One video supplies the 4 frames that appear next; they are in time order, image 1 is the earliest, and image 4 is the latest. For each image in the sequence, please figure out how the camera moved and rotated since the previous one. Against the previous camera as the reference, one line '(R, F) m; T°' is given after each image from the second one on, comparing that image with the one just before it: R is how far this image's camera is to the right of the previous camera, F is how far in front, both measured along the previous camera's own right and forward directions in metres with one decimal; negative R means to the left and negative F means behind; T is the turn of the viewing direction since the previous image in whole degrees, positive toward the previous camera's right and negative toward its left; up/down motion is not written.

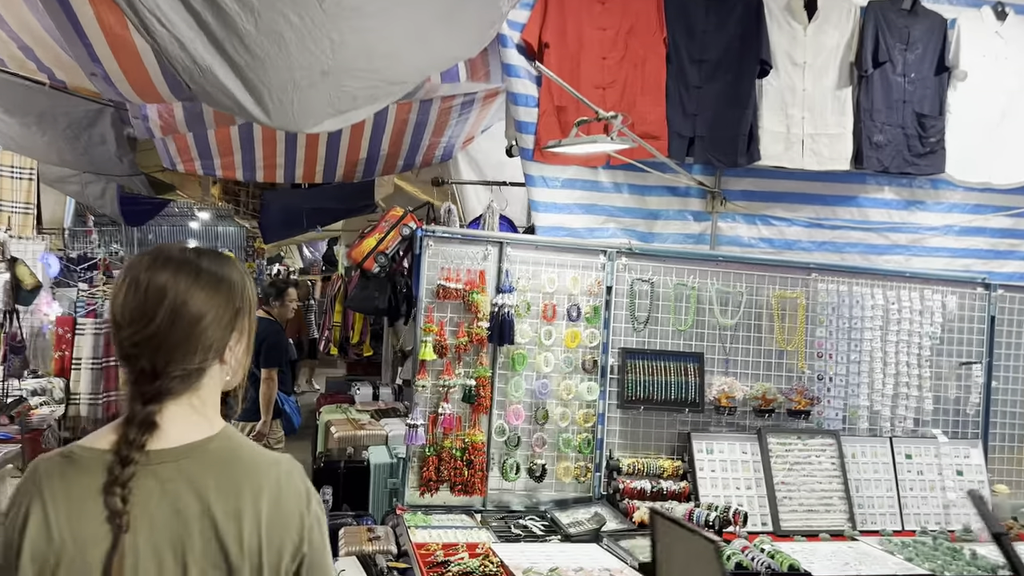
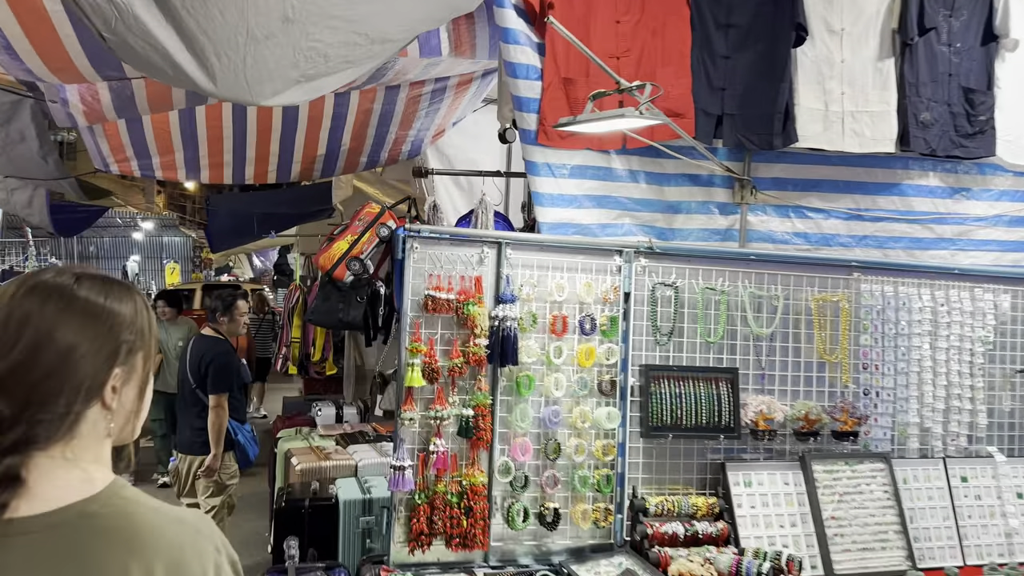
(-0.1, +0.5) m; +3°
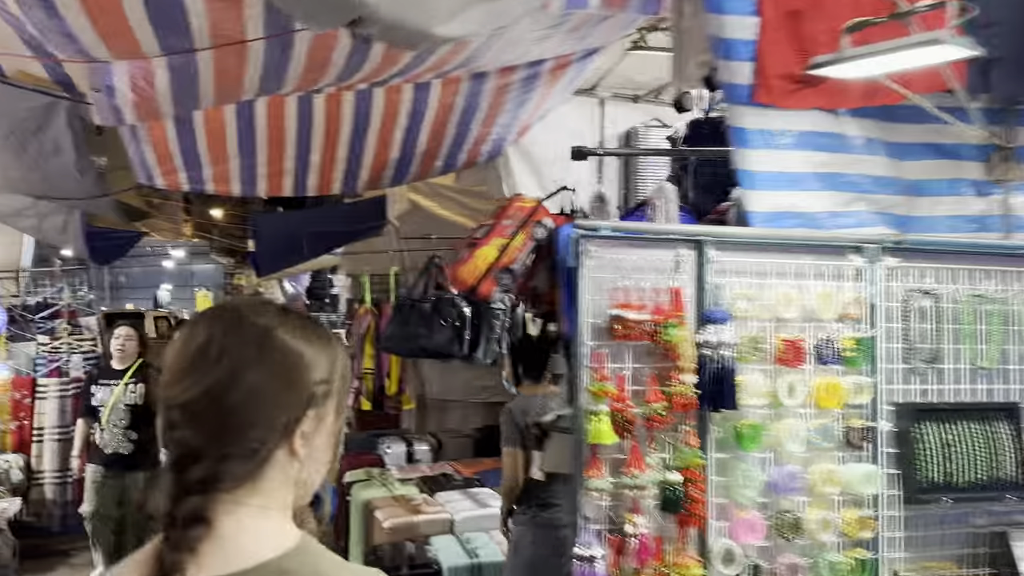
(-0.4, +0.7) m; -2°
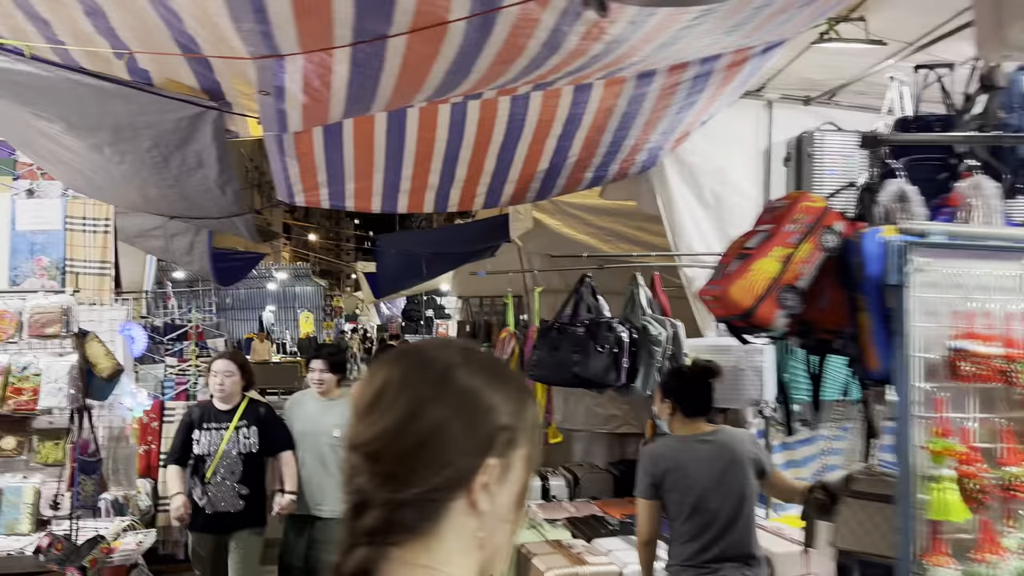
(-0.4, +0.3) m; -6°
